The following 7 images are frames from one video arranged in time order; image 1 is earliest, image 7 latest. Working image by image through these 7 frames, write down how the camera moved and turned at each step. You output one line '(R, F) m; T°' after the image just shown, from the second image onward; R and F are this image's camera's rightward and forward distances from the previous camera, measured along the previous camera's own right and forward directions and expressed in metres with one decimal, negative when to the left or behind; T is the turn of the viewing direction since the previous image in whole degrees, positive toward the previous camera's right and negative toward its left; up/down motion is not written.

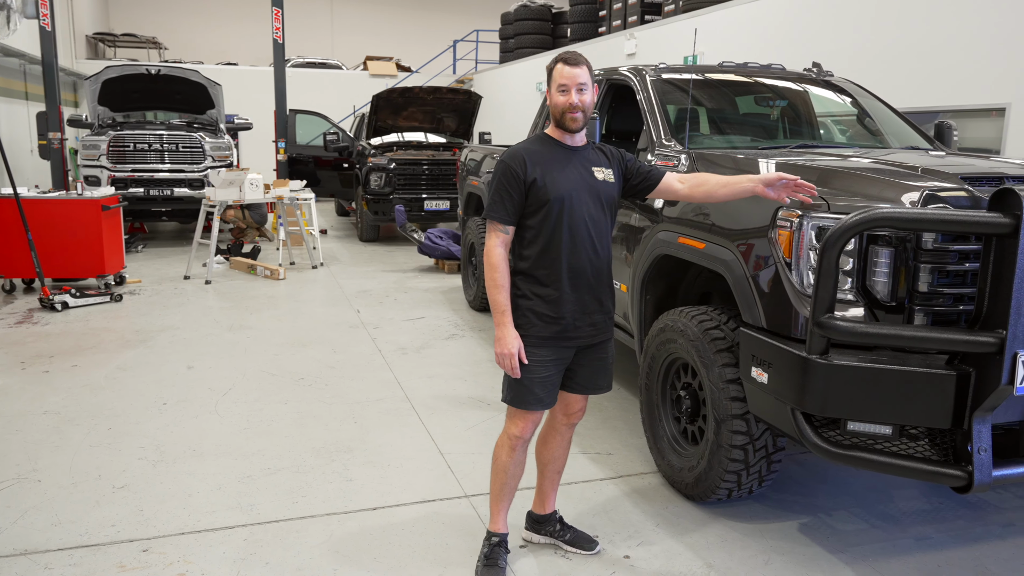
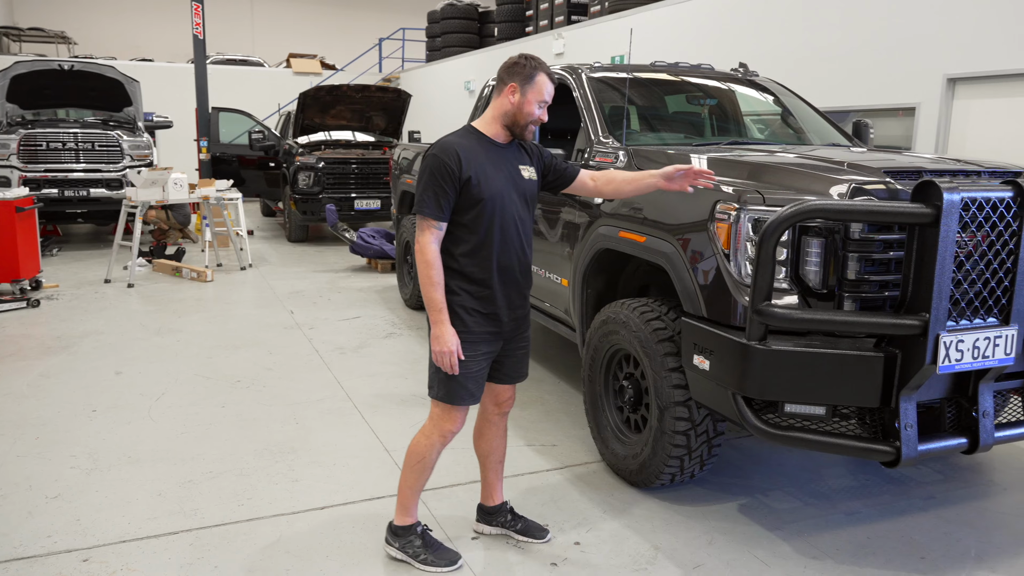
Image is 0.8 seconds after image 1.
(-0.1, 0.0) m; +5°
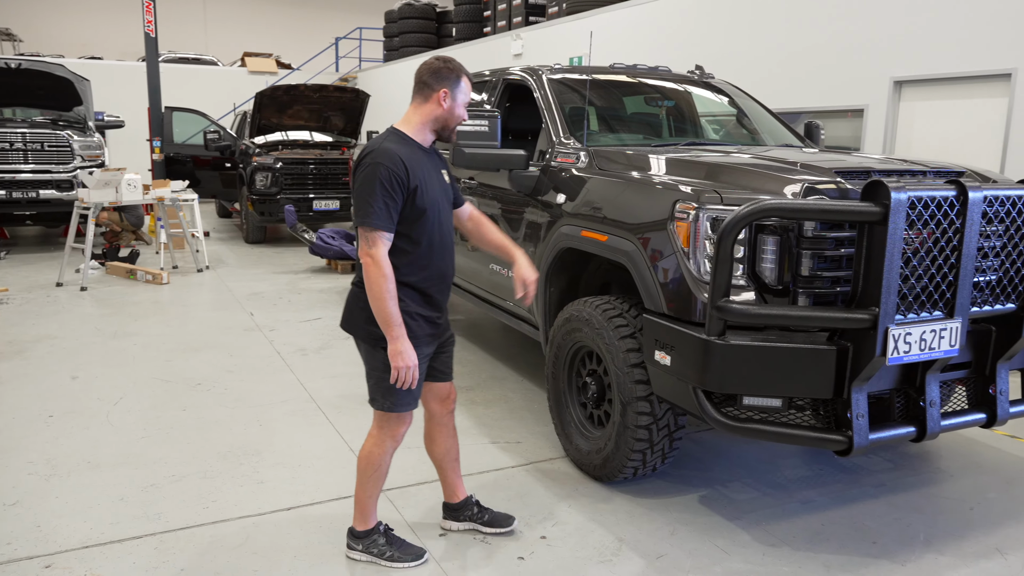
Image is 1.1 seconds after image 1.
(0.0, 0.0) m; +3°
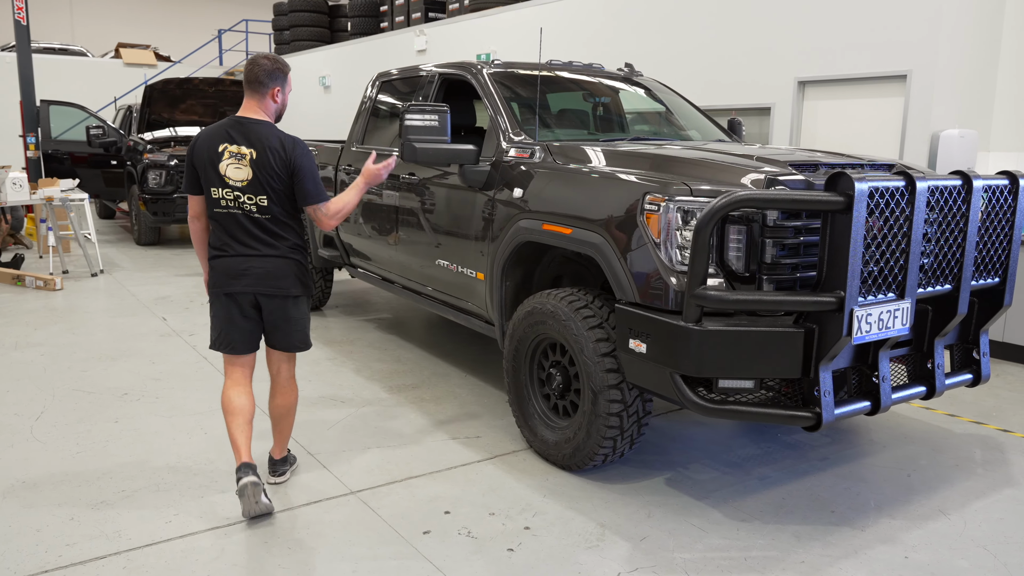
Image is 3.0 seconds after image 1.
(-0.3, 0.0) m; +8°
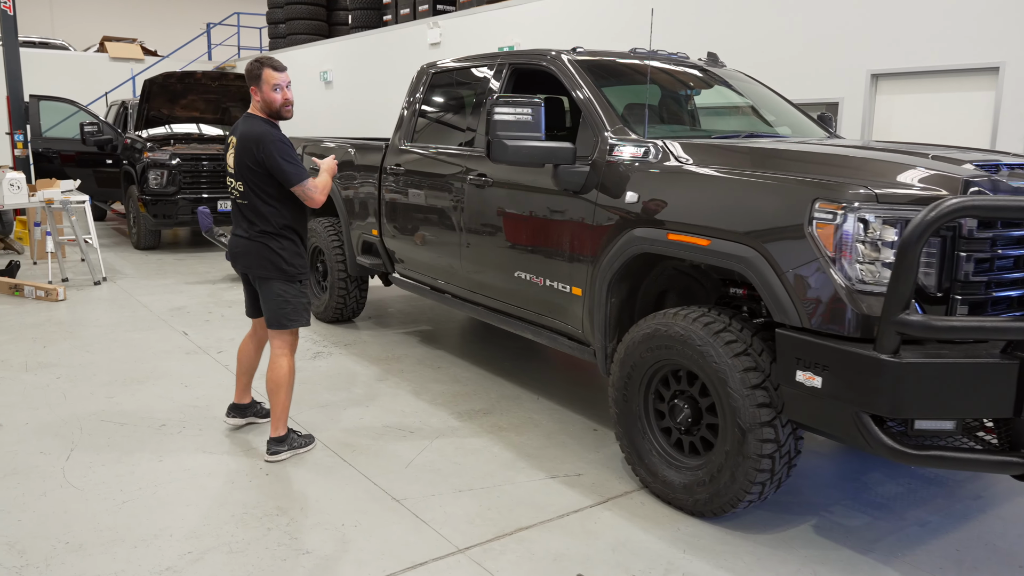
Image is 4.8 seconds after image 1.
(-0.5, +0.4) m; +2°
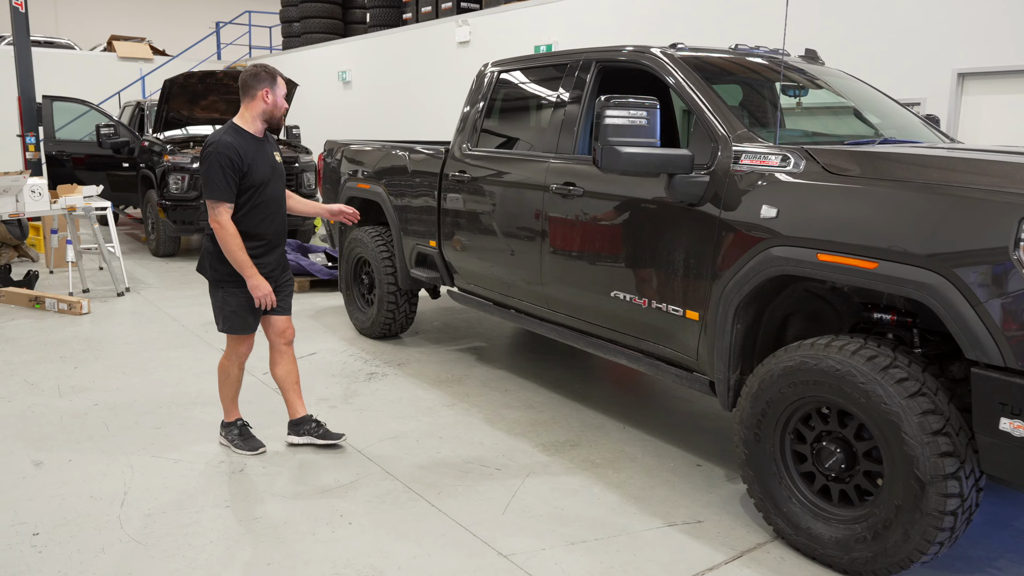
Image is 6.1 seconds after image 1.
(-0.4, +0.3) m; 0°
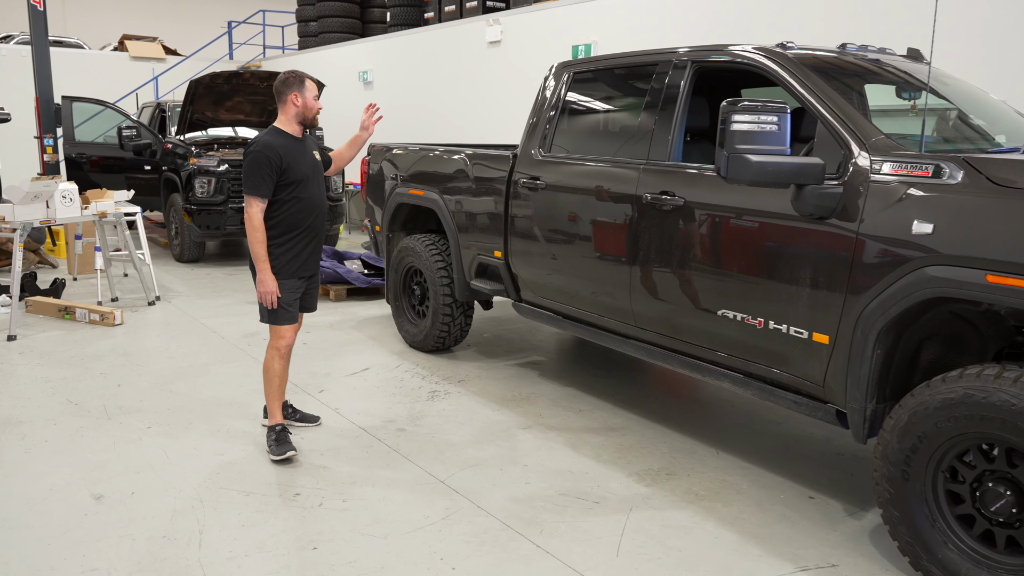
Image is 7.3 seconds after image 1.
(-0.4, +0.2) m; 0°
